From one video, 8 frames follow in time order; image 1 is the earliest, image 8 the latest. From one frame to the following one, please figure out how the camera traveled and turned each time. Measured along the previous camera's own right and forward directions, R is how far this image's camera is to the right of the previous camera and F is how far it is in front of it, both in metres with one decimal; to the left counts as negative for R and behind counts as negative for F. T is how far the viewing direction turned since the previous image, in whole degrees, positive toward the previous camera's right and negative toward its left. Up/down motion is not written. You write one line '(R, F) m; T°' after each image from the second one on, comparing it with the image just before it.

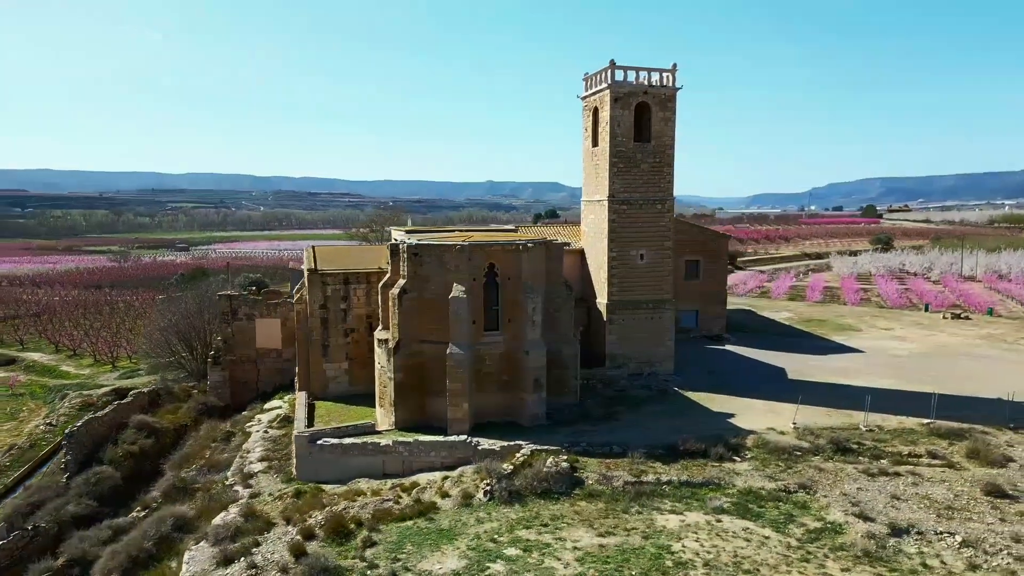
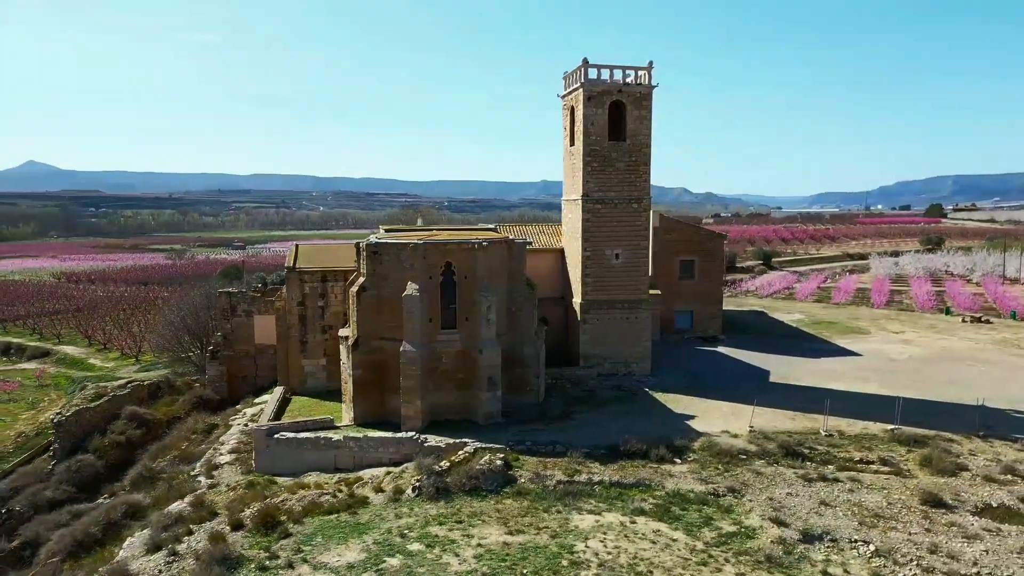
(+2.5, 0.0) m; -4°
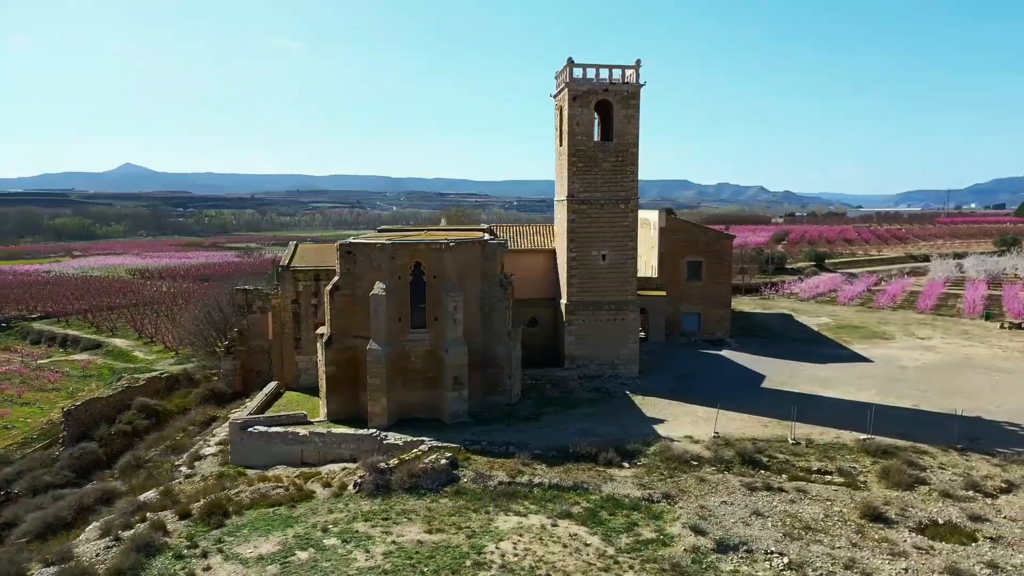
(+2.7, +0.1) m; -5°
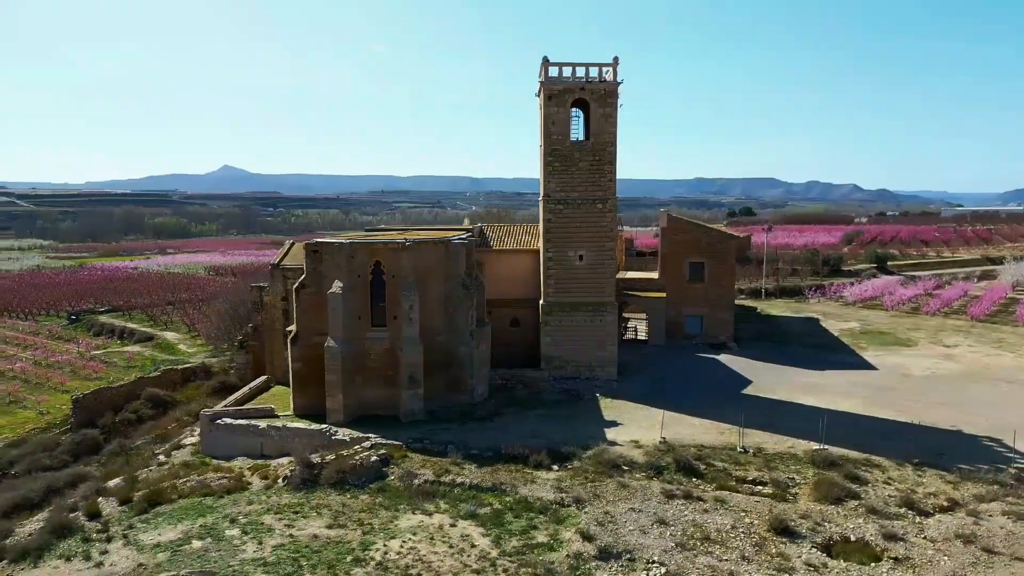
(+3.2, +0.2) m; -6°
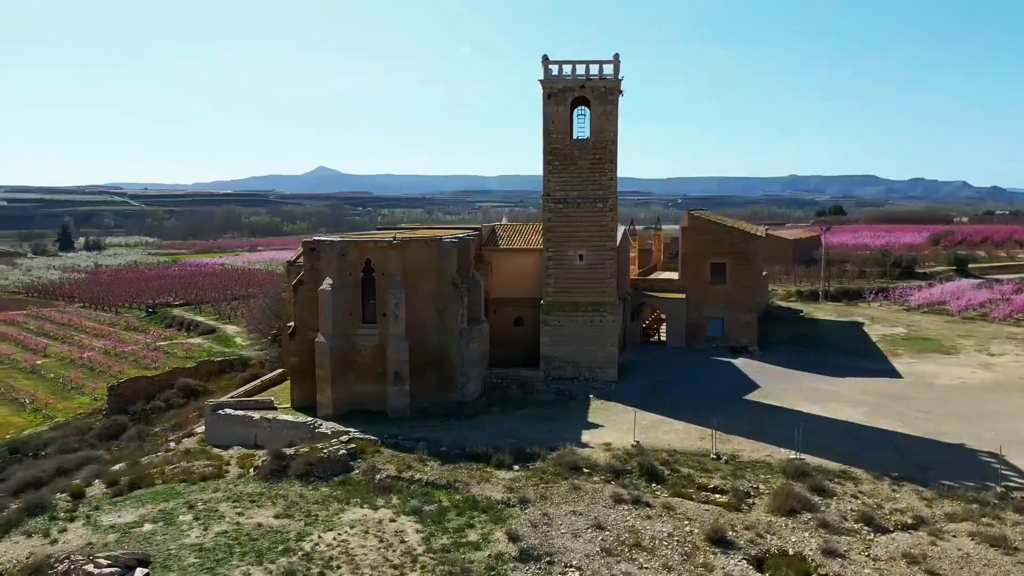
(+2.6, +0.1) m; -6°
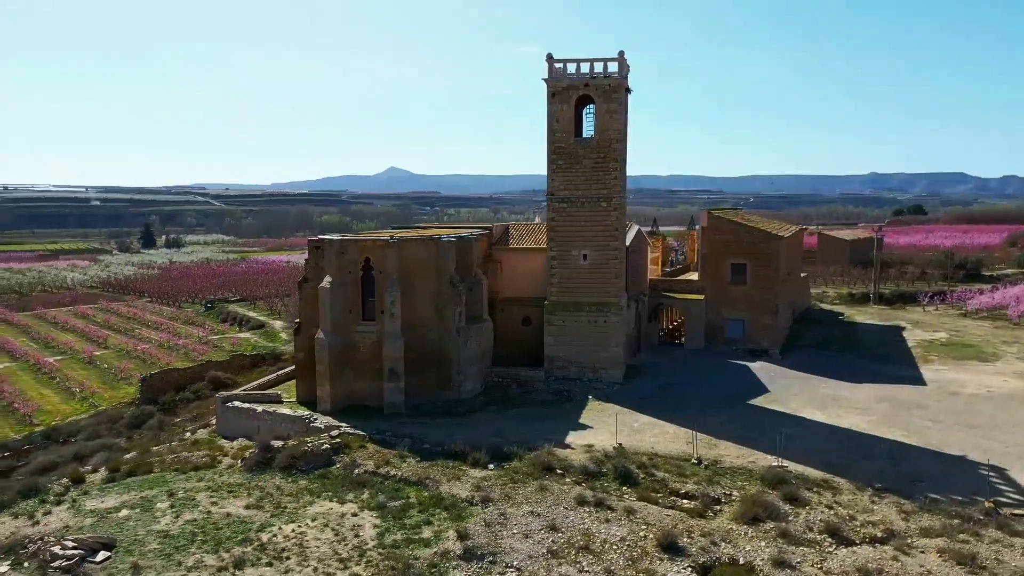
(+1.9, +0.1) m; -5°
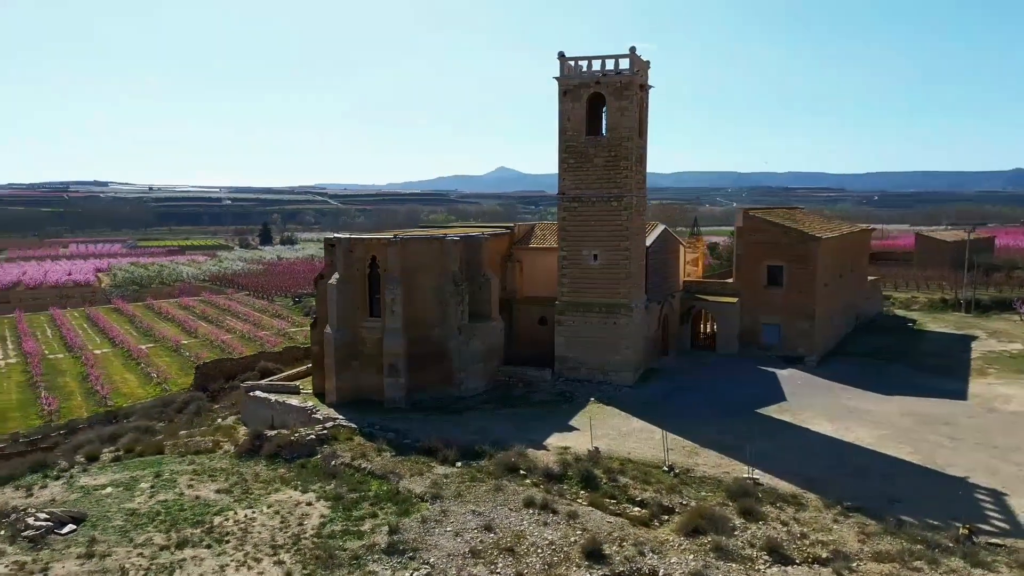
(+2.9, +0.2) m; -8°
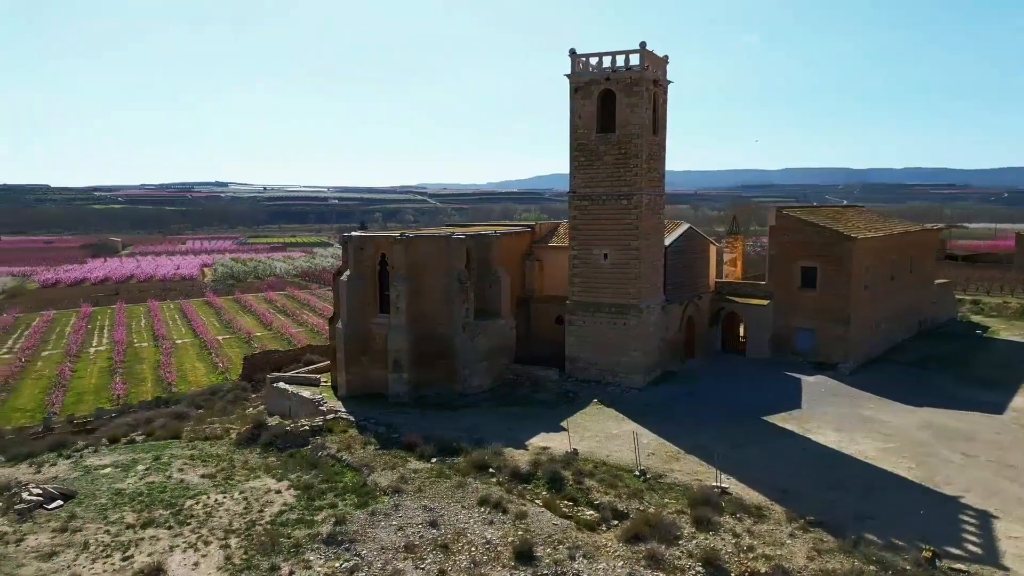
(+2.6, +0.1) m; -7°
